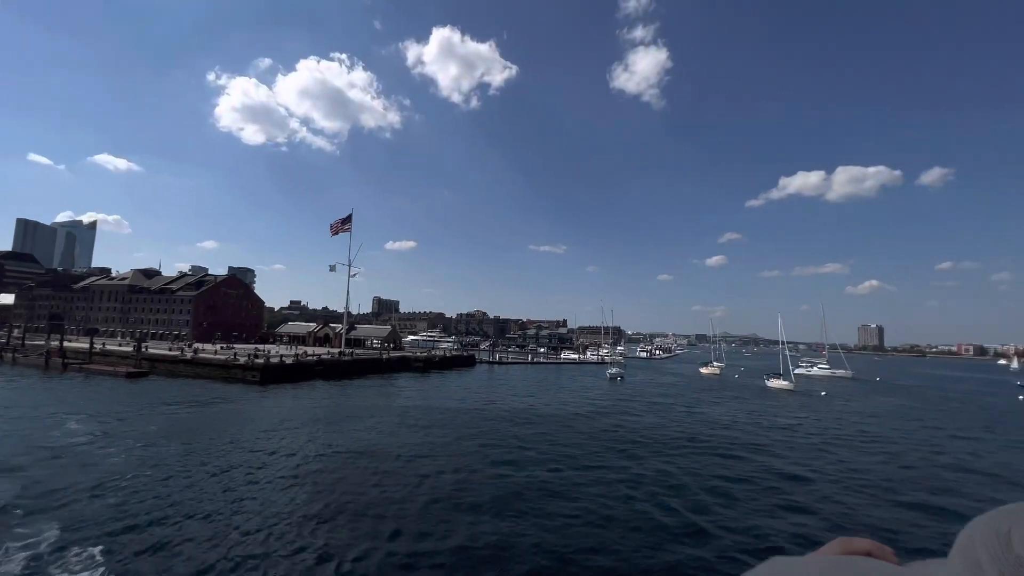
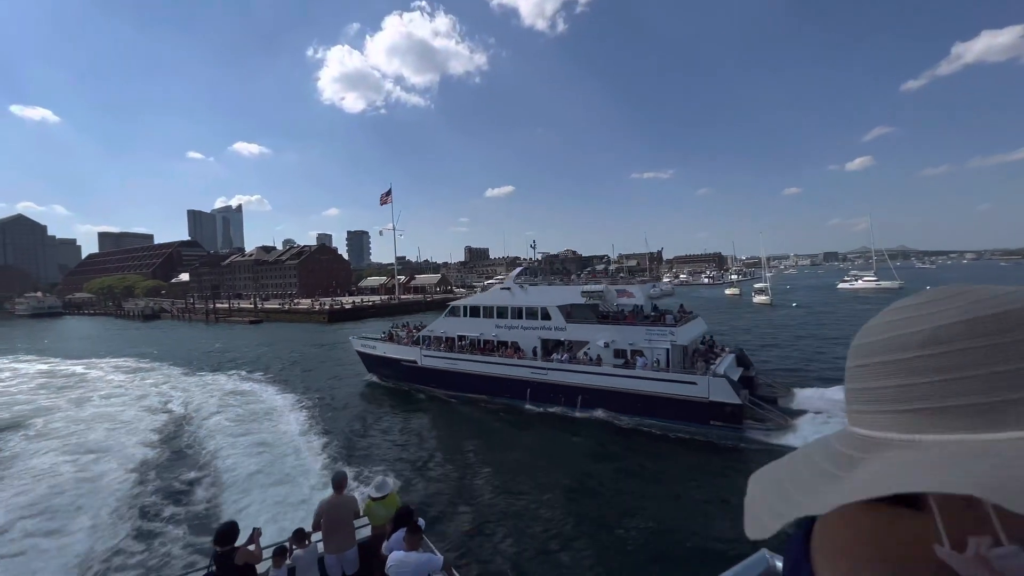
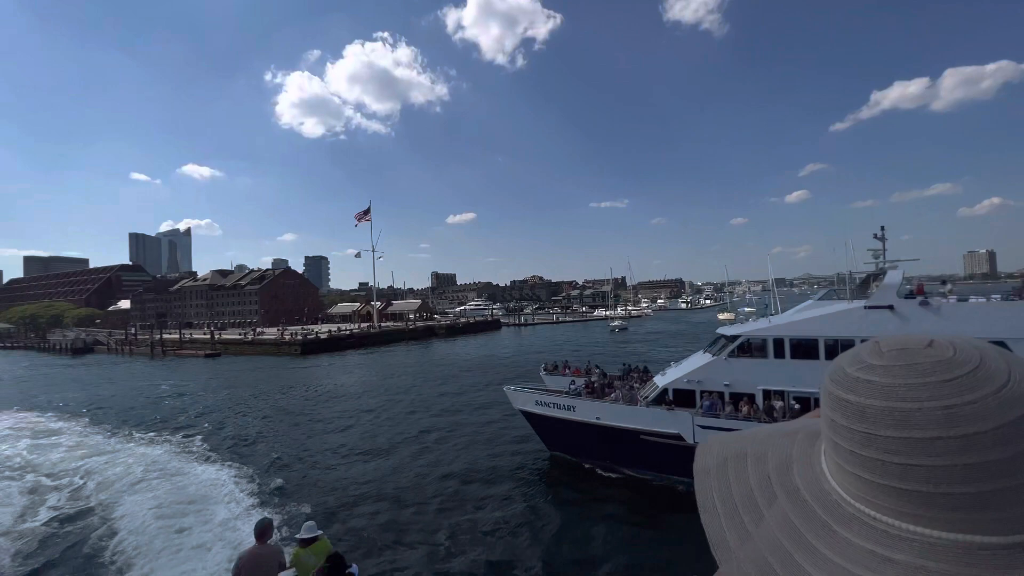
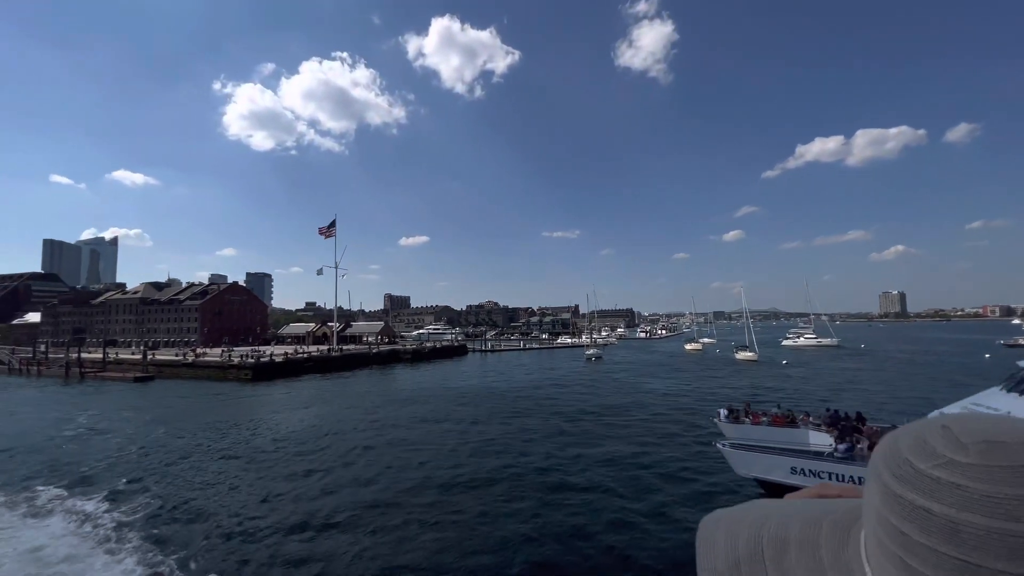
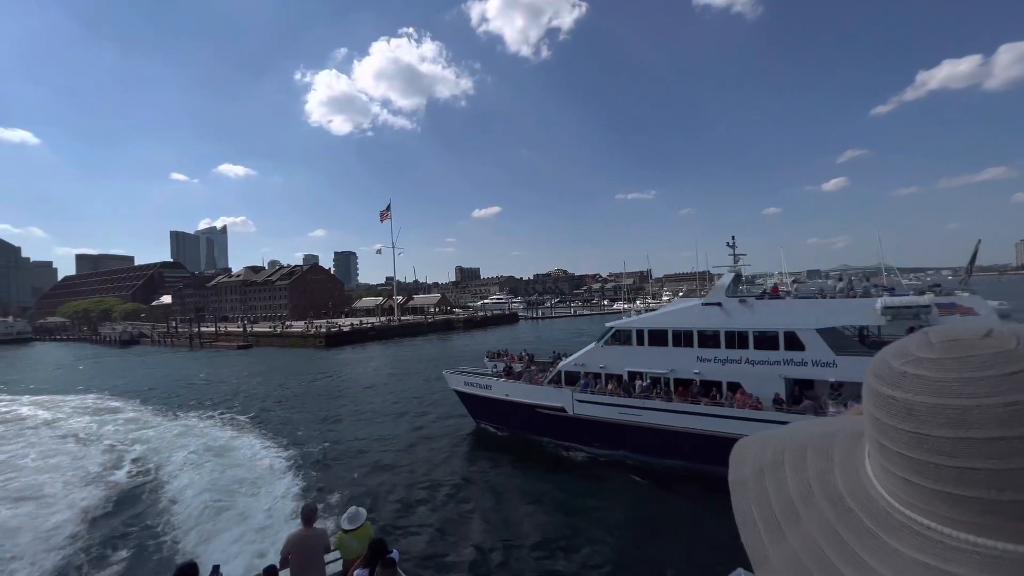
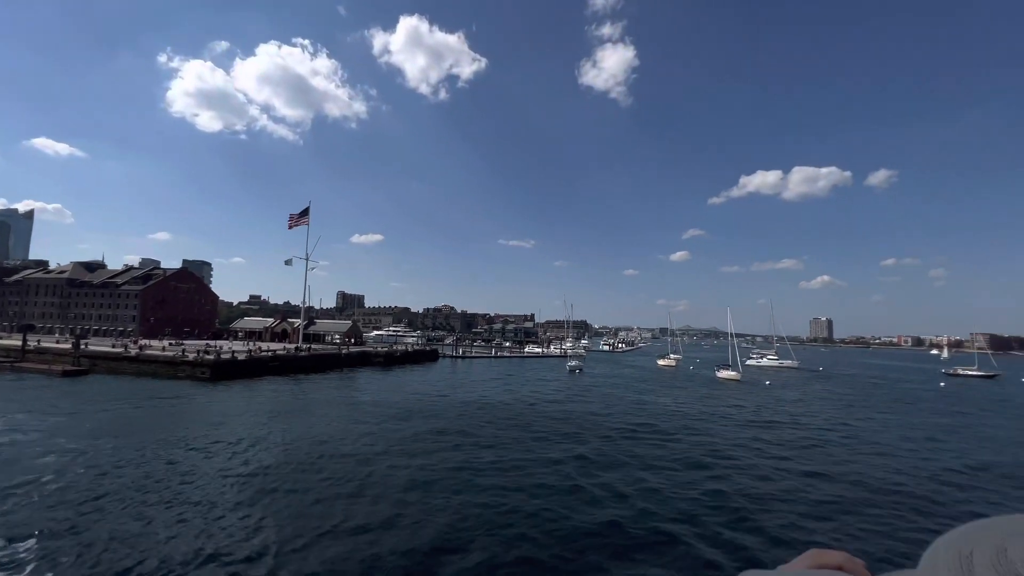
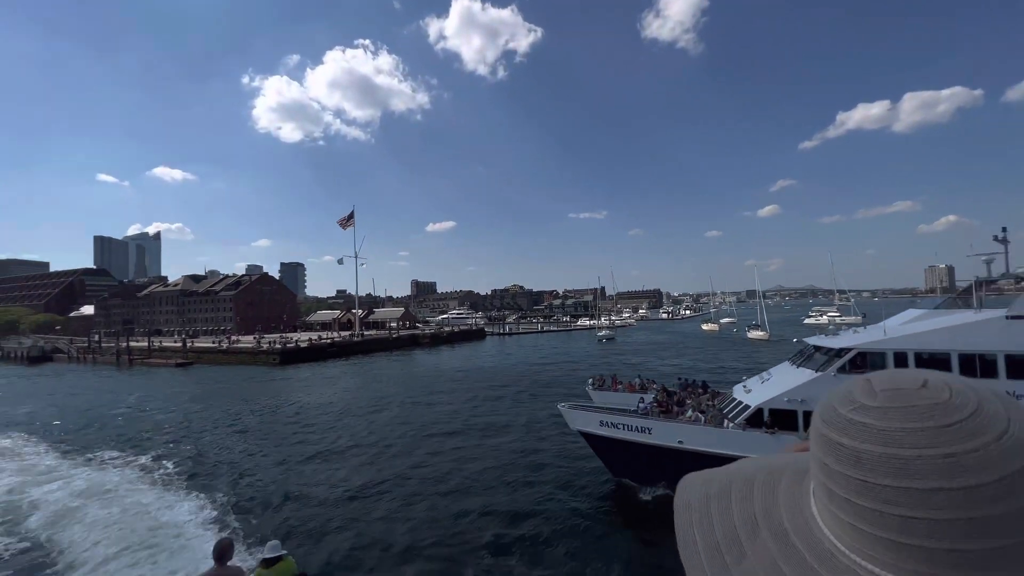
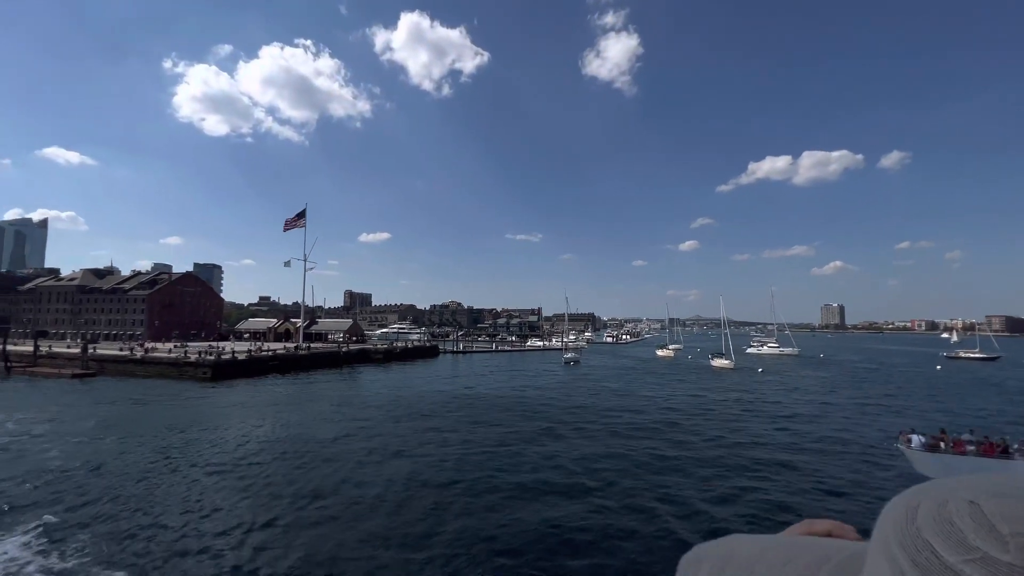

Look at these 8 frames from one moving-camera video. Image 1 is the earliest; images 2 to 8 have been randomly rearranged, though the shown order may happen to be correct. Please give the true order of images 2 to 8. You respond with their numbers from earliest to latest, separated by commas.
6, 8, 4, 7, 3, 5, 2
